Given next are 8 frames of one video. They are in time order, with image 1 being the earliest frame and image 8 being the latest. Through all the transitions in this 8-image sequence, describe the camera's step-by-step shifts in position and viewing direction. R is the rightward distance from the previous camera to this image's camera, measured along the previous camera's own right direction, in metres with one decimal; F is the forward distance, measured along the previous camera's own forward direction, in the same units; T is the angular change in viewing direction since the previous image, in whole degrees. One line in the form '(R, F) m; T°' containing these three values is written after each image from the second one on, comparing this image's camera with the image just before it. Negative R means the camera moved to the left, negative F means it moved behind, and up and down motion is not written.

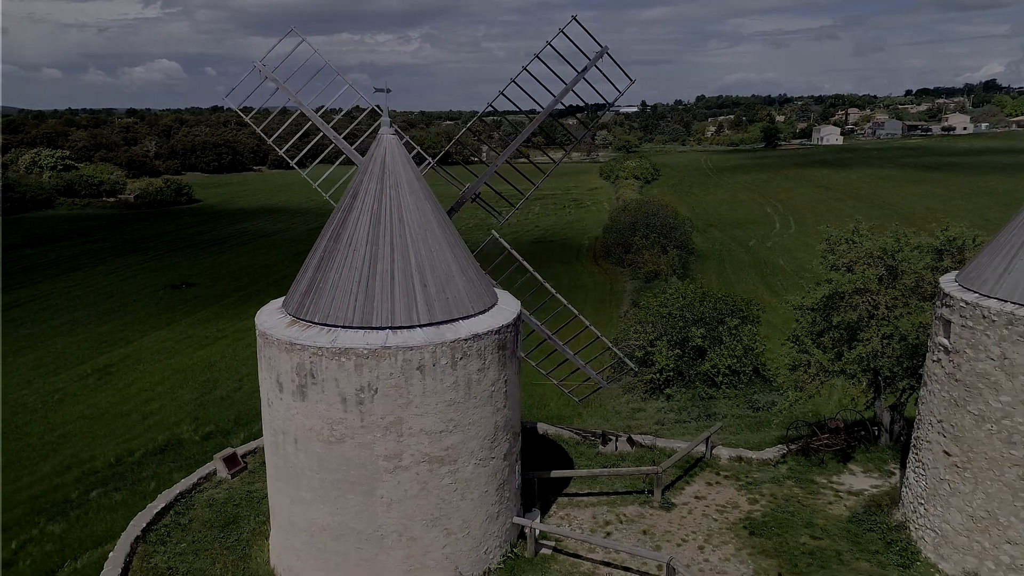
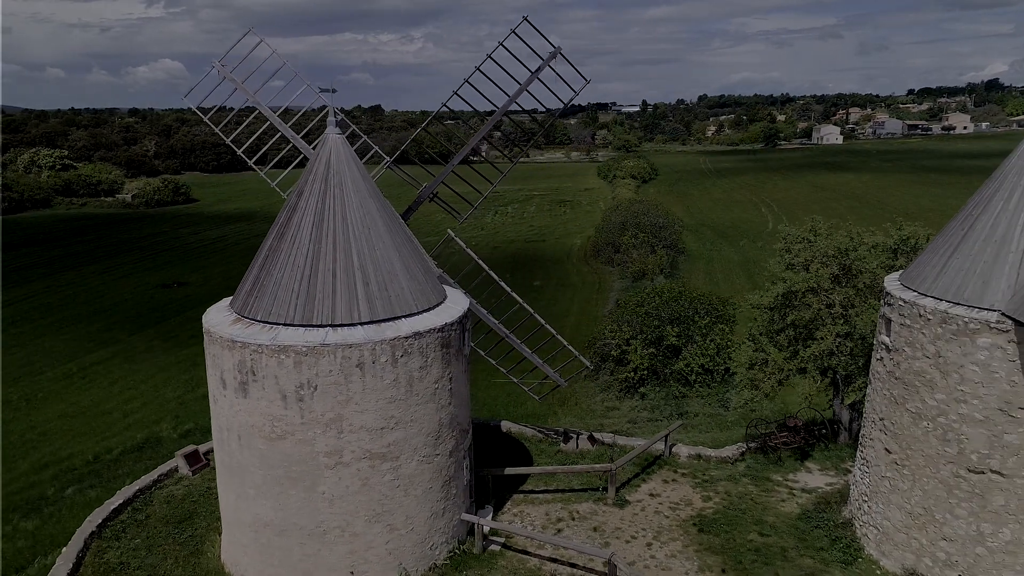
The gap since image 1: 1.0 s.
(+0.9, -0.1) m; 0°
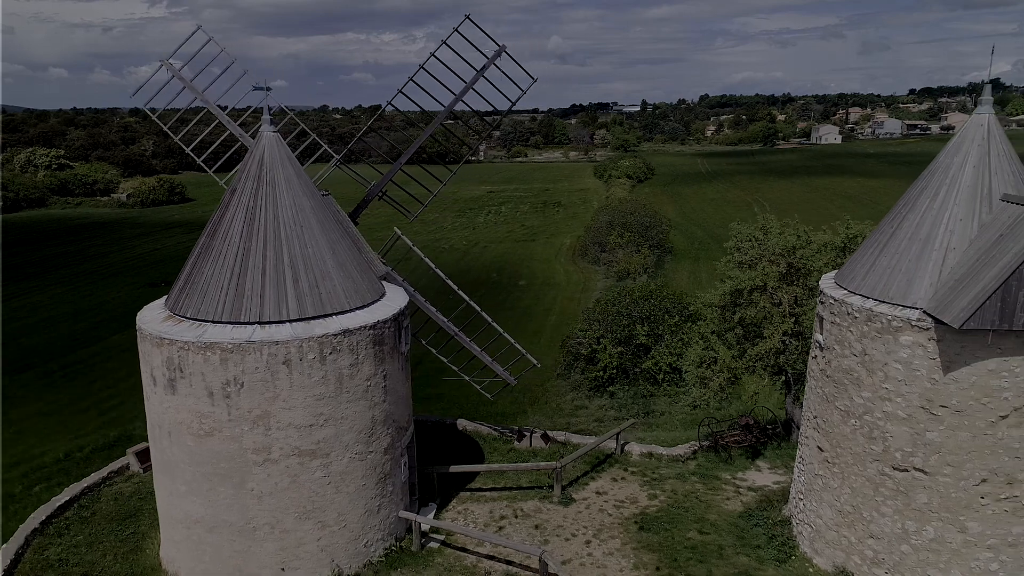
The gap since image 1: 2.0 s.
(+1.0, 0.0) m; 0°
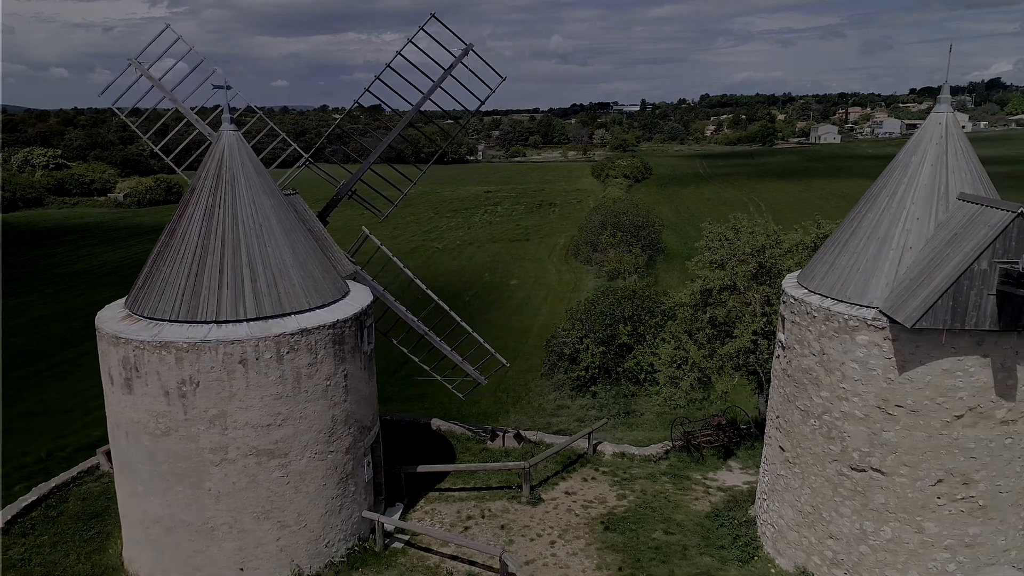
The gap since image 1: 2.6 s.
(+0.6, 0.0) m; 0°
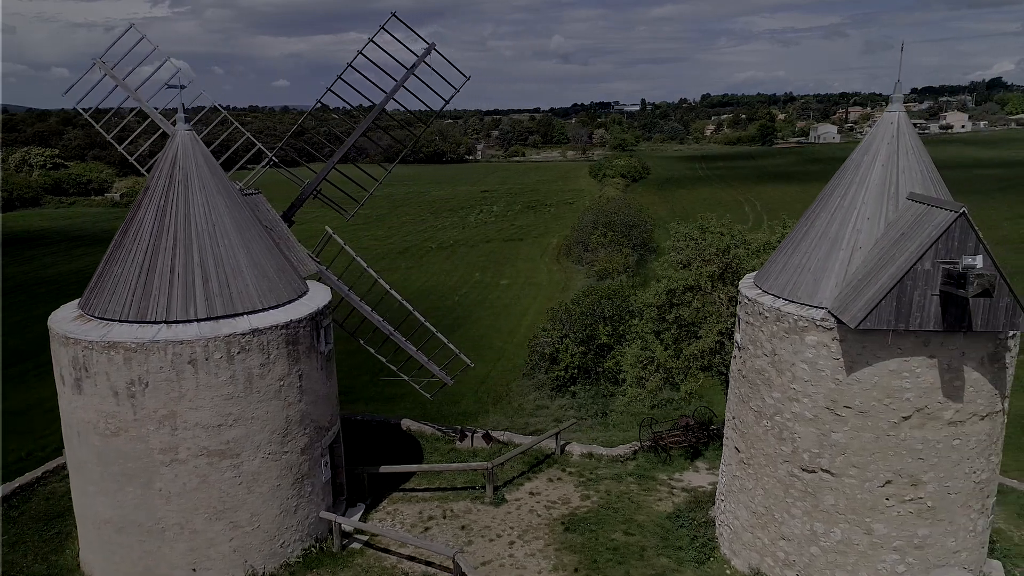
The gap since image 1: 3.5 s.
(+0.7, 0.0) m; 0°
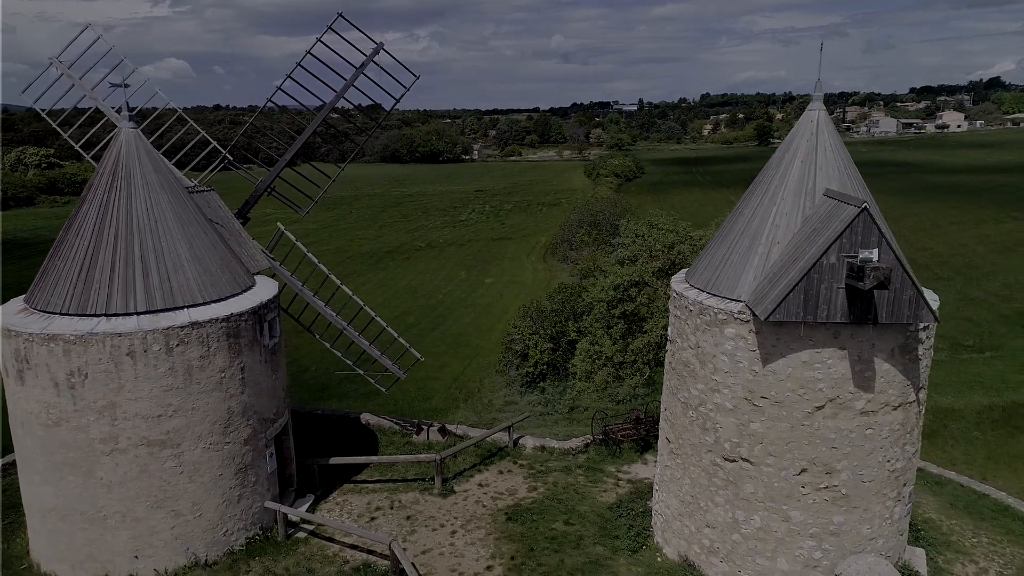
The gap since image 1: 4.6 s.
(+1.0, -0.2) m; 0°
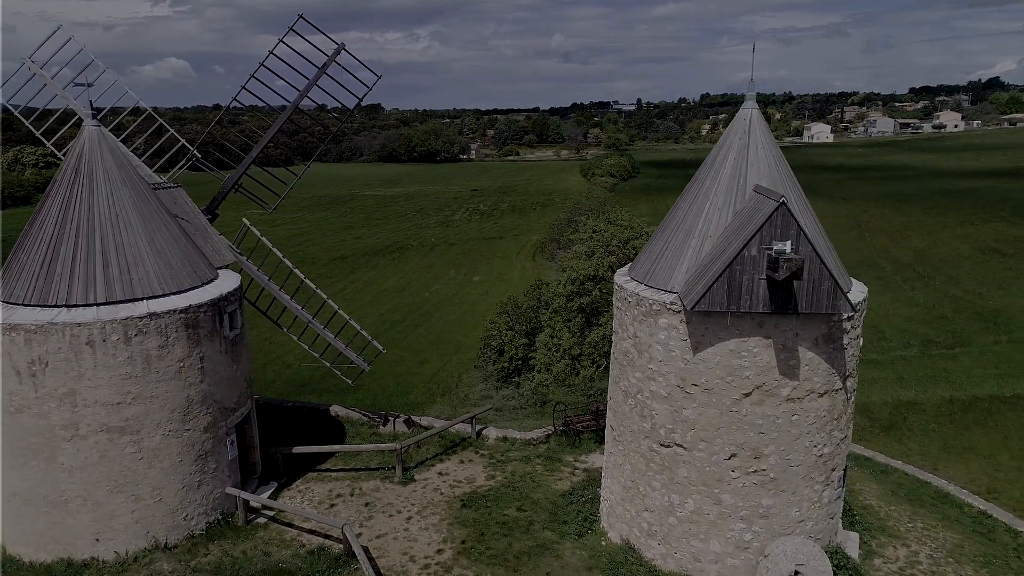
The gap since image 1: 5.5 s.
(+0.8, -0.4) m; 0°
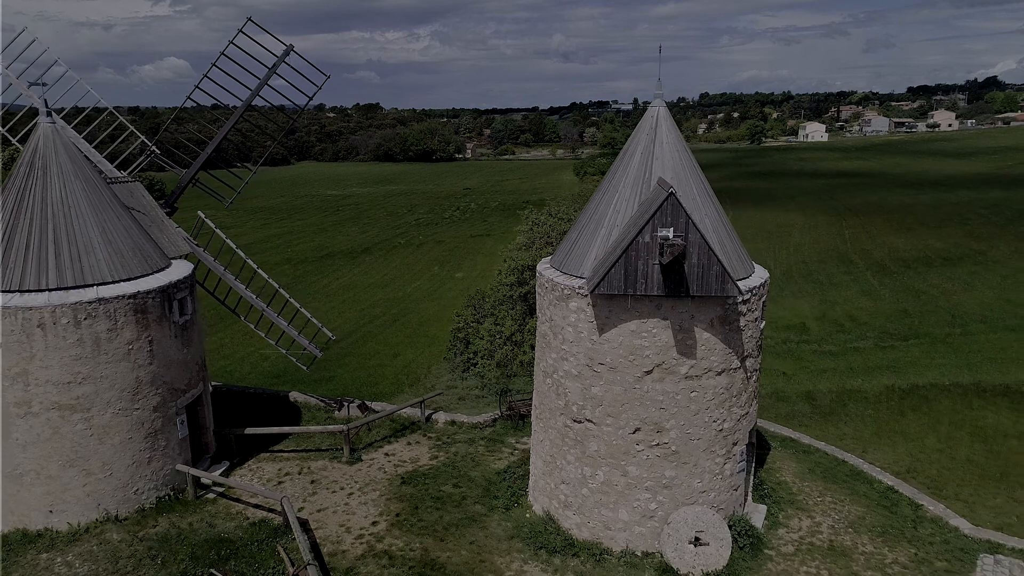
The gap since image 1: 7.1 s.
(+1.2, -0.7) m; 0°
